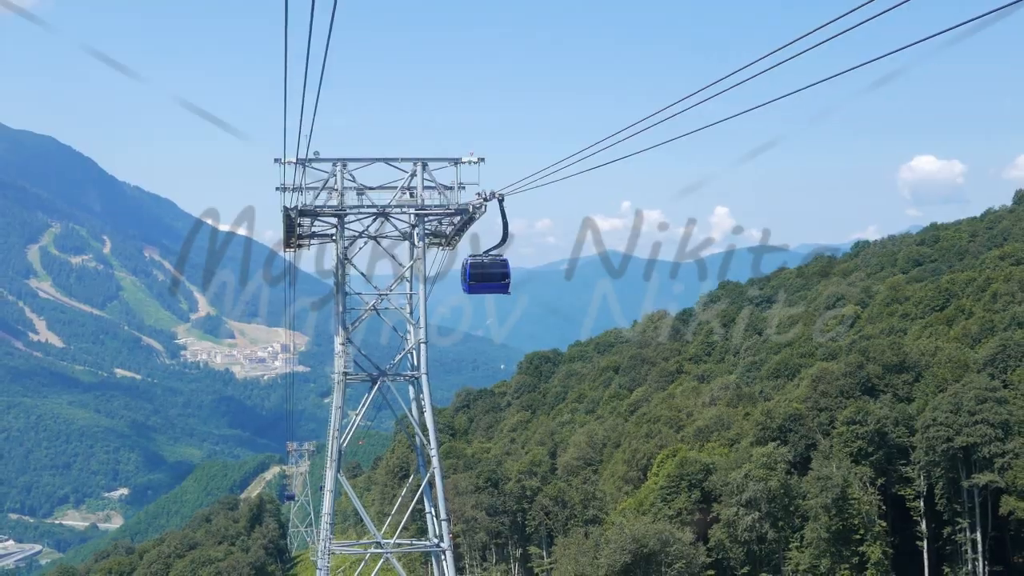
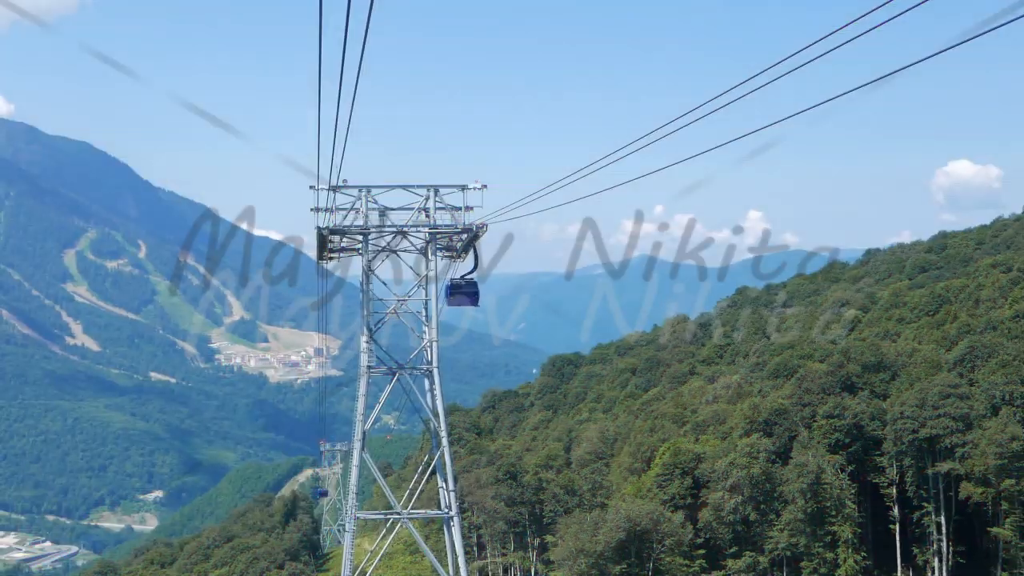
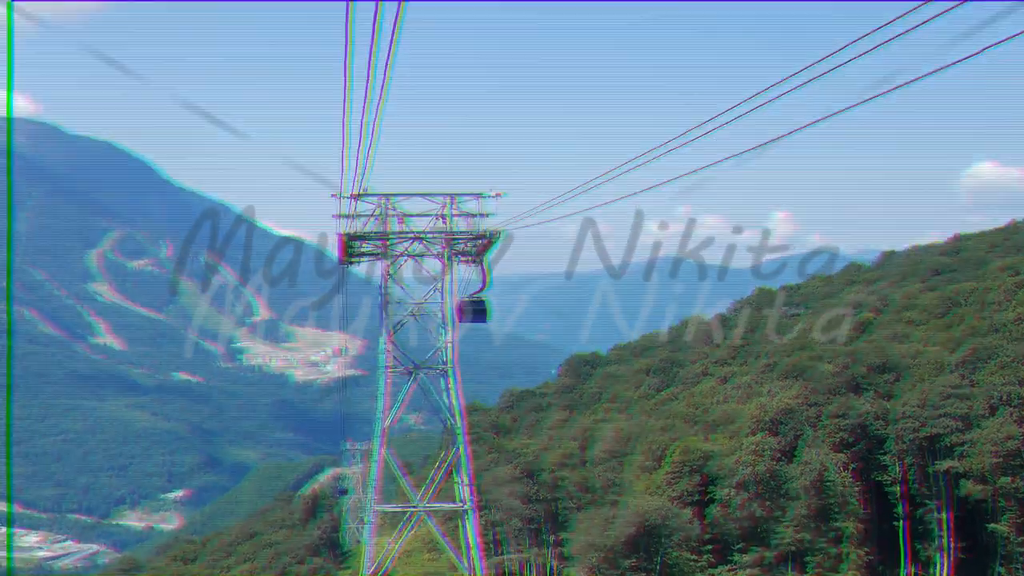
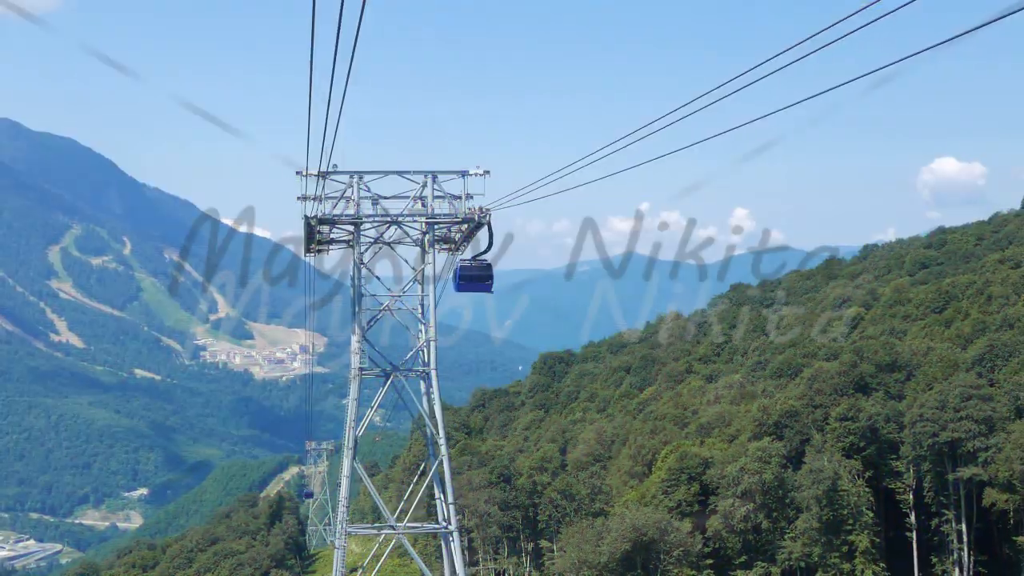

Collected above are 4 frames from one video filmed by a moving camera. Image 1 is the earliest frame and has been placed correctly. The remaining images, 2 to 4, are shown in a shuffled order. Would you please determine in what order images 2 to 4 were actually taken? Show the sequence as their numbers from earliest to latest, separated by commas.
4, 2, 3
